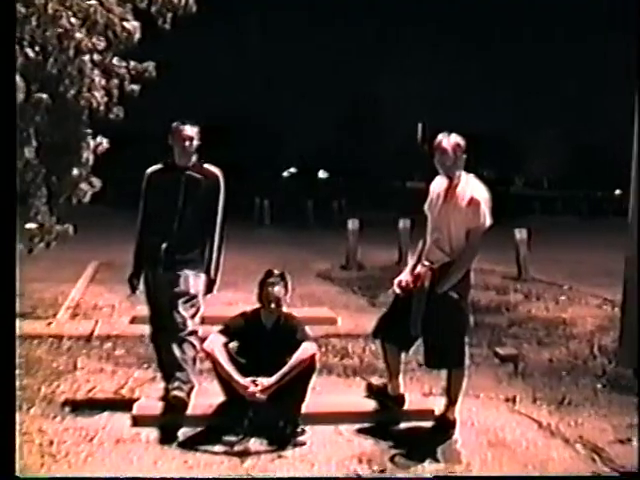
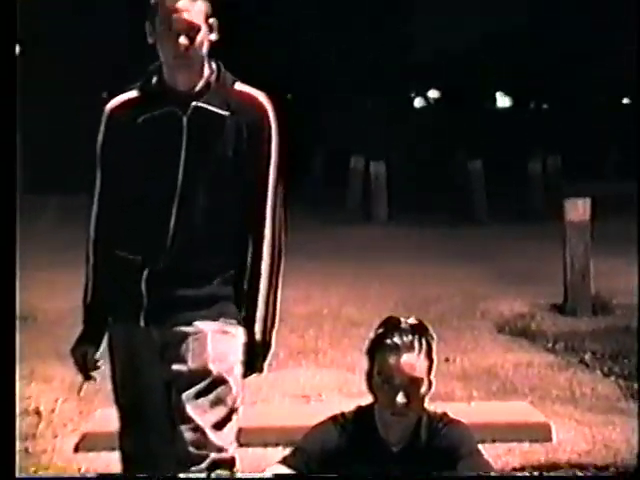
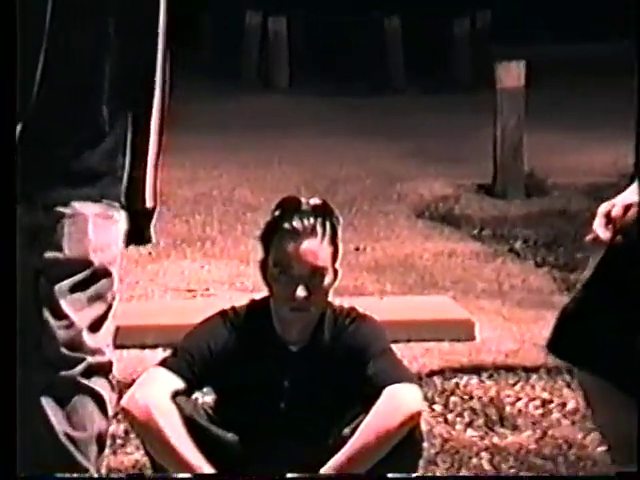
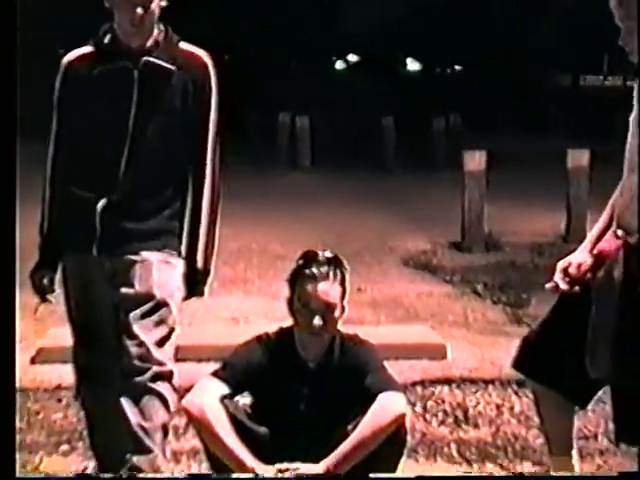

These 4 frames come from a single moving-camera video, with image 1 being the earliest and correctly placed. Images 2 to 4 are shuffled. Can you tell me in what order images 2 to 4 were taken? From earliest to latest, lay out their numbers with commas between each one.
2, 4, 3
